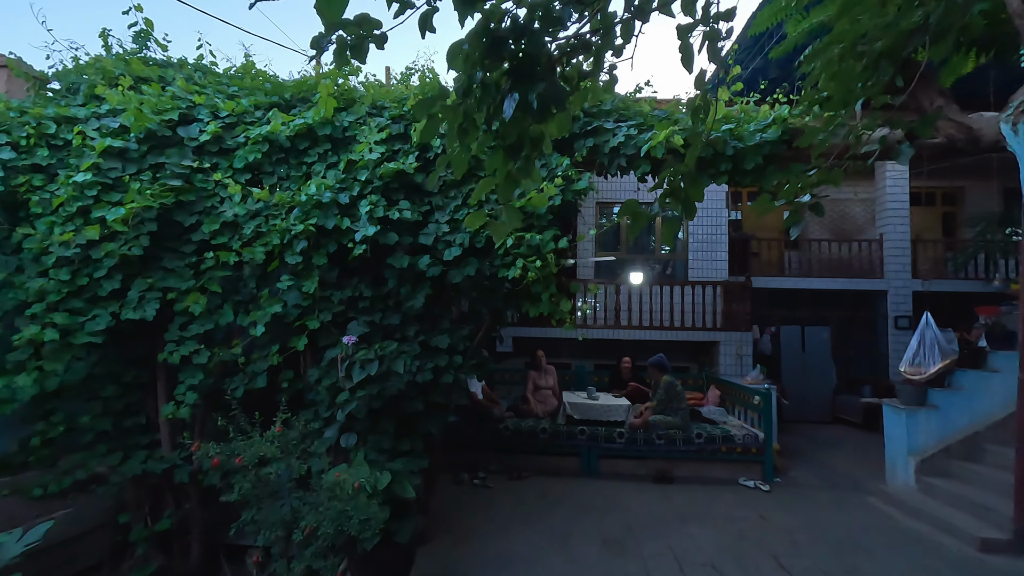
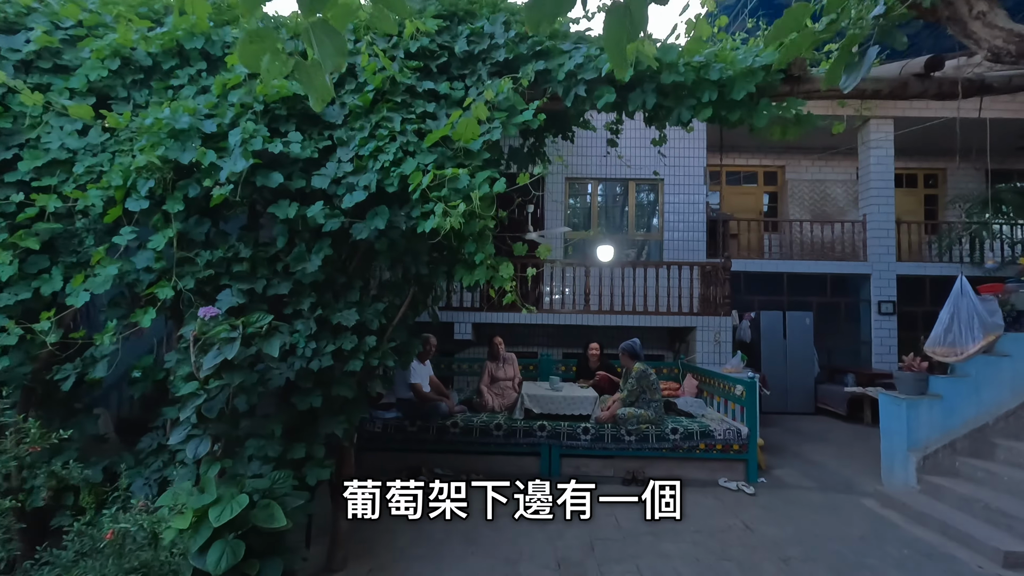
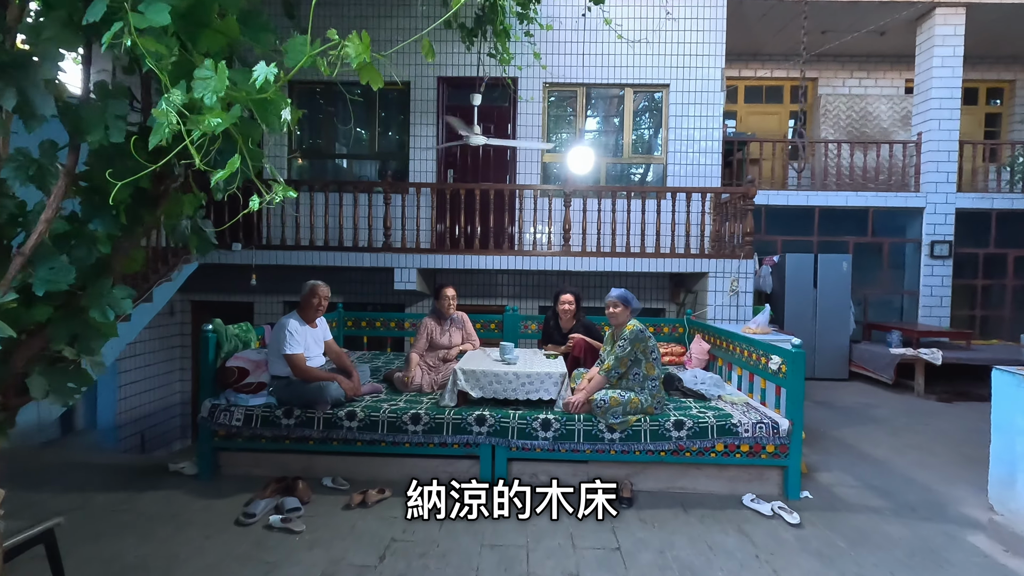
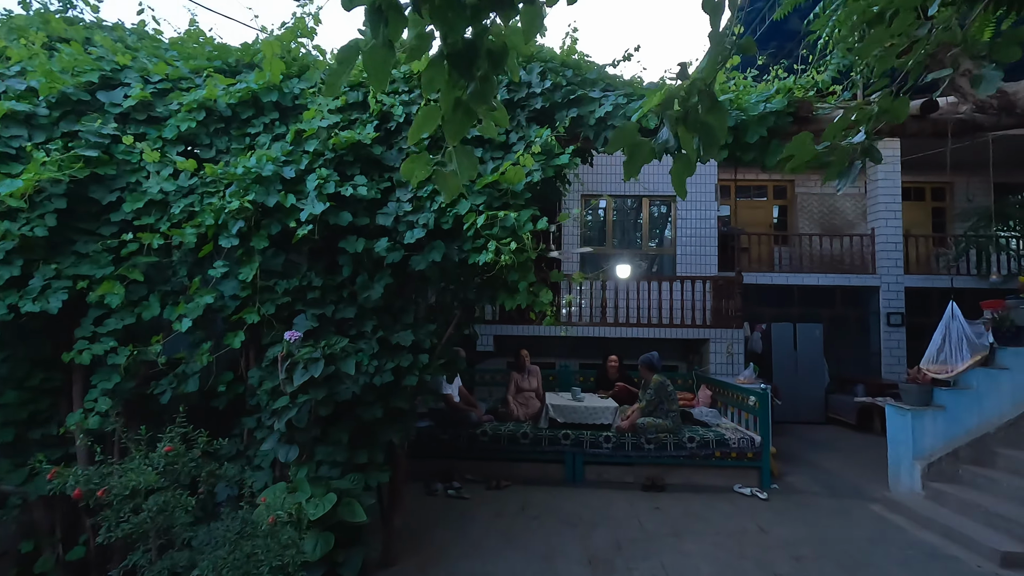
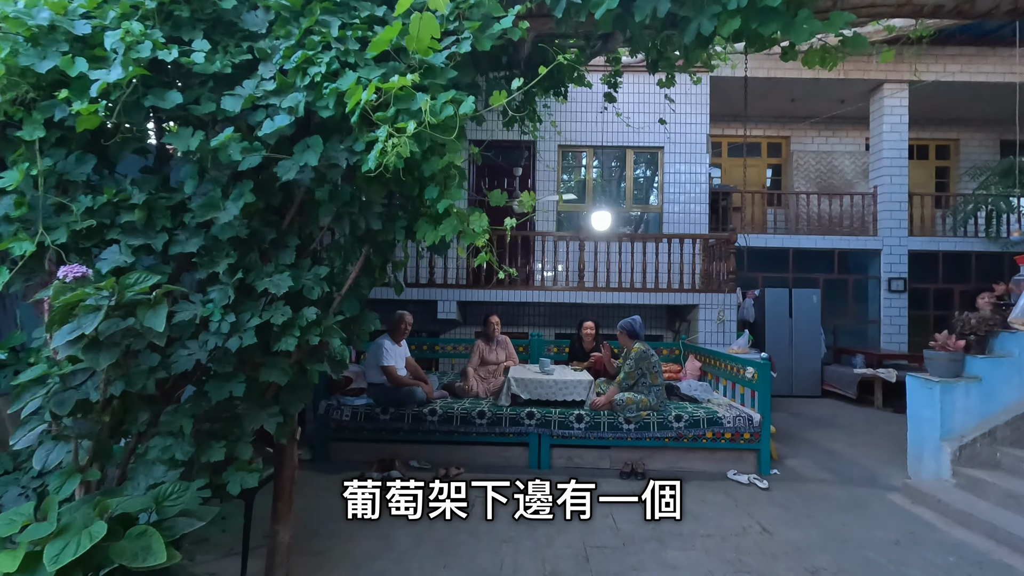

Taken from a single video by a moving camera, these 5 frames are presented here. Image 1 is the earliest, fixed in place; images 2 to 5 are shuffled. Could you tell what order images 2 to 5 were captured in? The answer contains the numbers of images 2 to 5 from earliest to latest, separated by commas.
4, 2, 5, 3
